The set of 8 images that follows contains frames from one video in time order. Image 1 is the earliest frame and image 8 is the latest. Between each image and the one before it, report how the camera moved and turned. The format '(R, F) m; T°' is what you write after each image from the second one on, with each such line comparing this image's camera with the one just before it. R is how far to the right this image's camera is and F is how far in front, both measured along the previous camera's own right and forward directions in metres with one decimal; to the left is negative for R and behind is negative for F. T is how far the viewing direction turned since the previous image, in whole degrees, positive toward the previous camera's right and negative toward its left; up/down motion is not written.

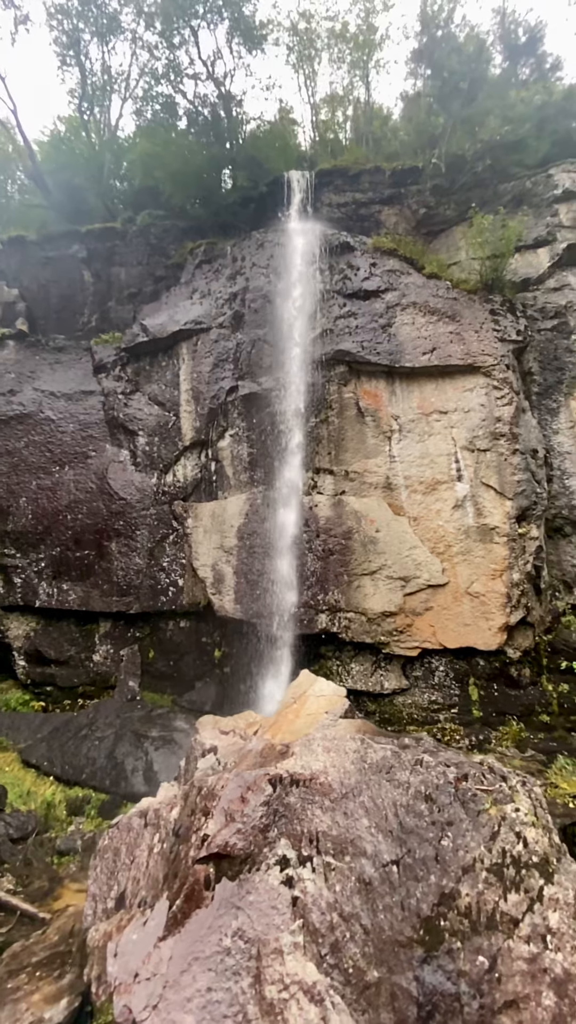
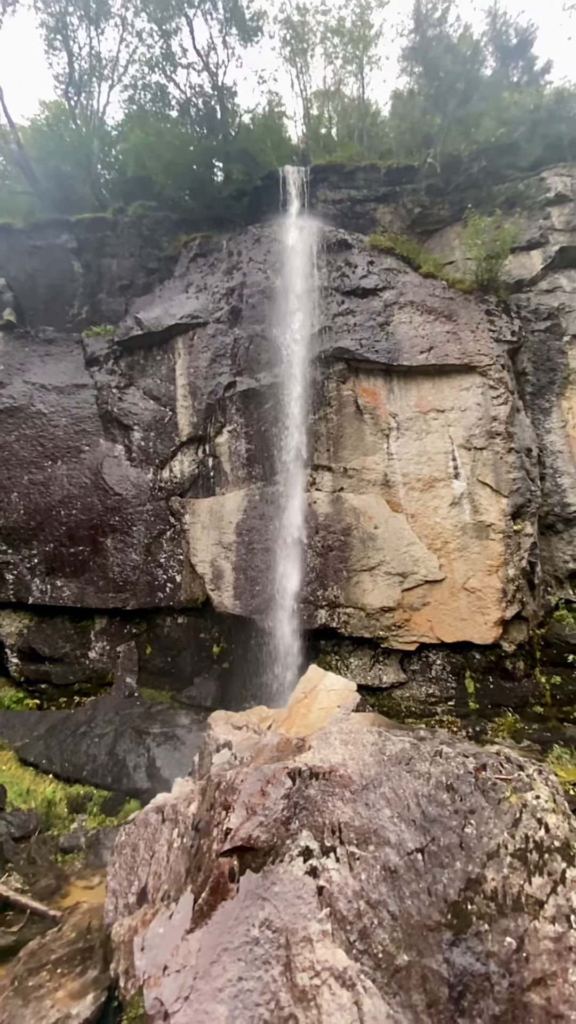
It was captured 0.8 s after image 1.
(-0.2, 0.0) m; +2°
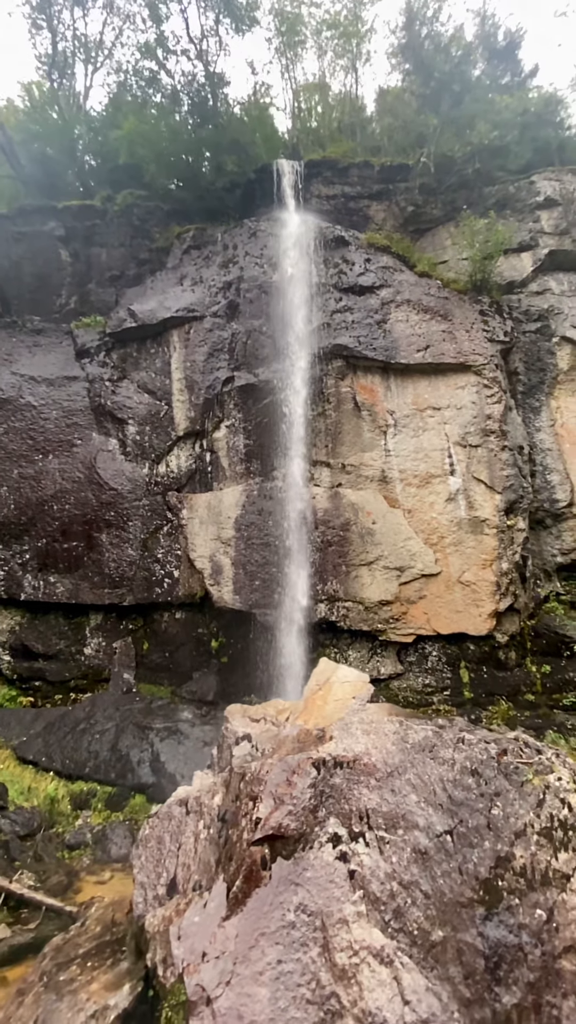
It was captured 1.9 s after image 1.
(-0.3, 0.0) m; +3°
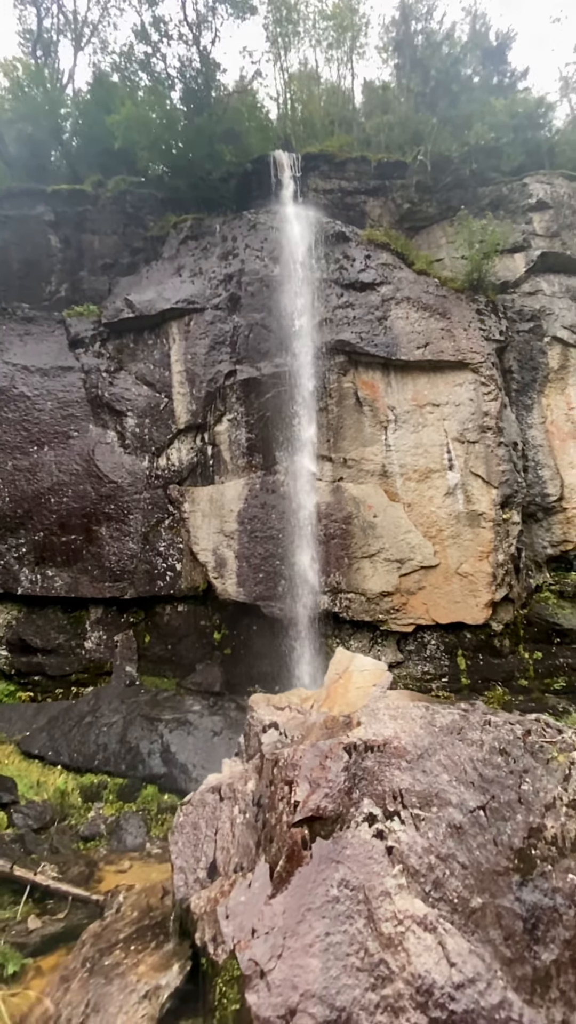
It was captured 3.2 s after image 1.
(-0.4, -0.1) m; +3°
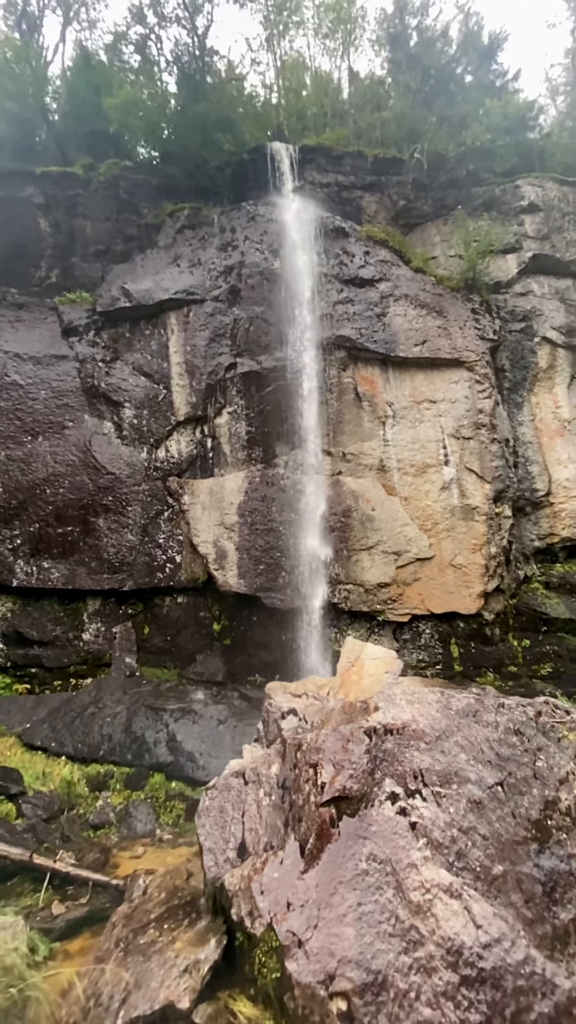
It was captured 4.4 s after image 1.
(-0.4, -0.1) m; +3°
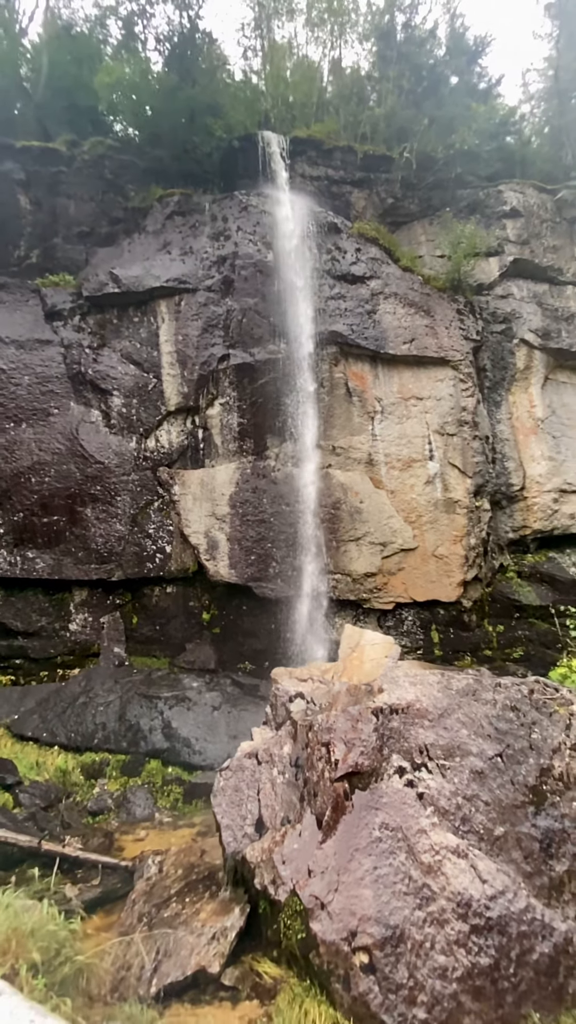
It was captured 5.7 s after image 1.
(-0.4, -0.1) m; +4°
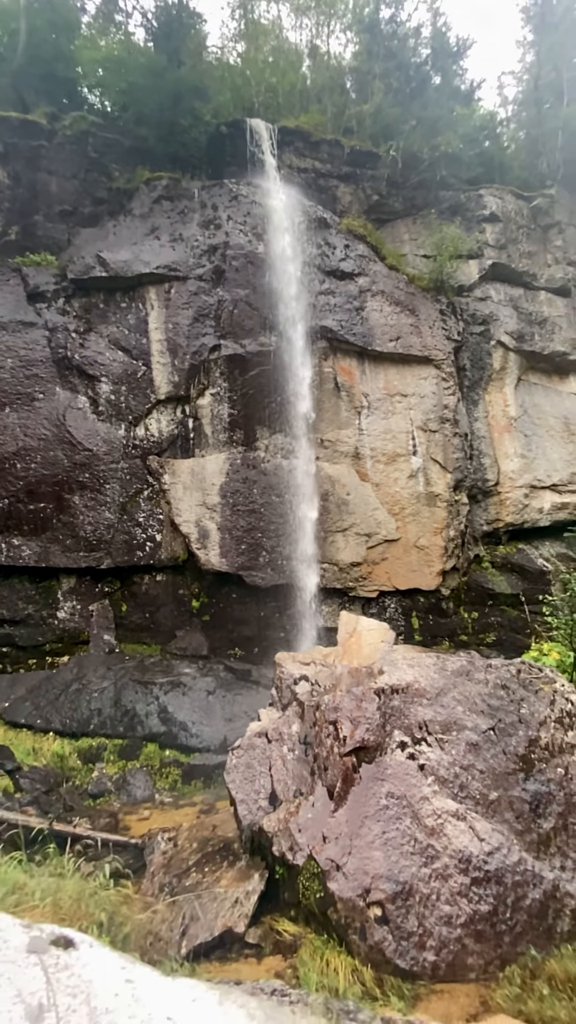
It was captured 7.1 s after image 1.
(-0.4, -0.2) m; +4°
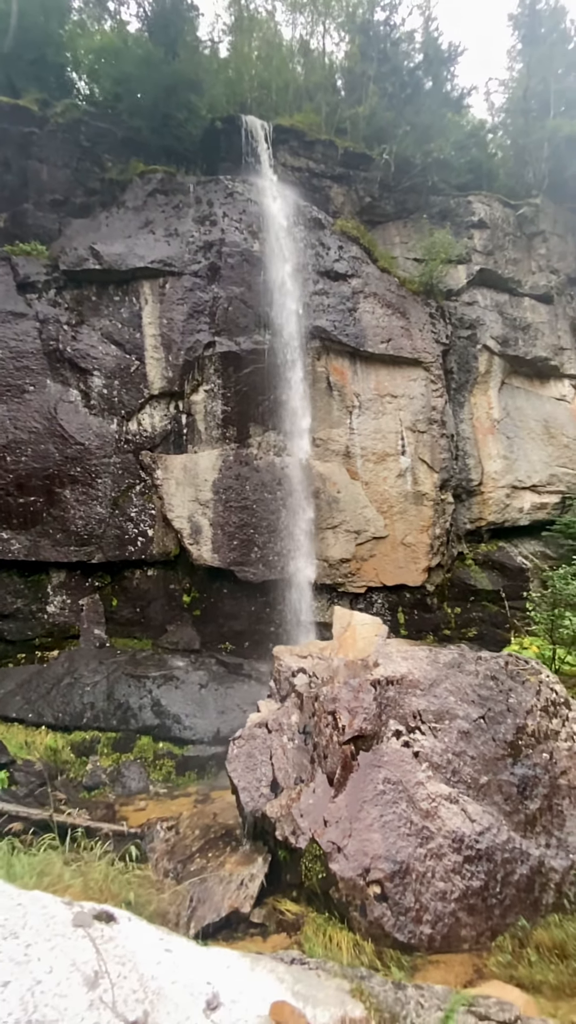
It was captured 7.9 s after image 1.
(-0.2, -0.1) m; +3°
